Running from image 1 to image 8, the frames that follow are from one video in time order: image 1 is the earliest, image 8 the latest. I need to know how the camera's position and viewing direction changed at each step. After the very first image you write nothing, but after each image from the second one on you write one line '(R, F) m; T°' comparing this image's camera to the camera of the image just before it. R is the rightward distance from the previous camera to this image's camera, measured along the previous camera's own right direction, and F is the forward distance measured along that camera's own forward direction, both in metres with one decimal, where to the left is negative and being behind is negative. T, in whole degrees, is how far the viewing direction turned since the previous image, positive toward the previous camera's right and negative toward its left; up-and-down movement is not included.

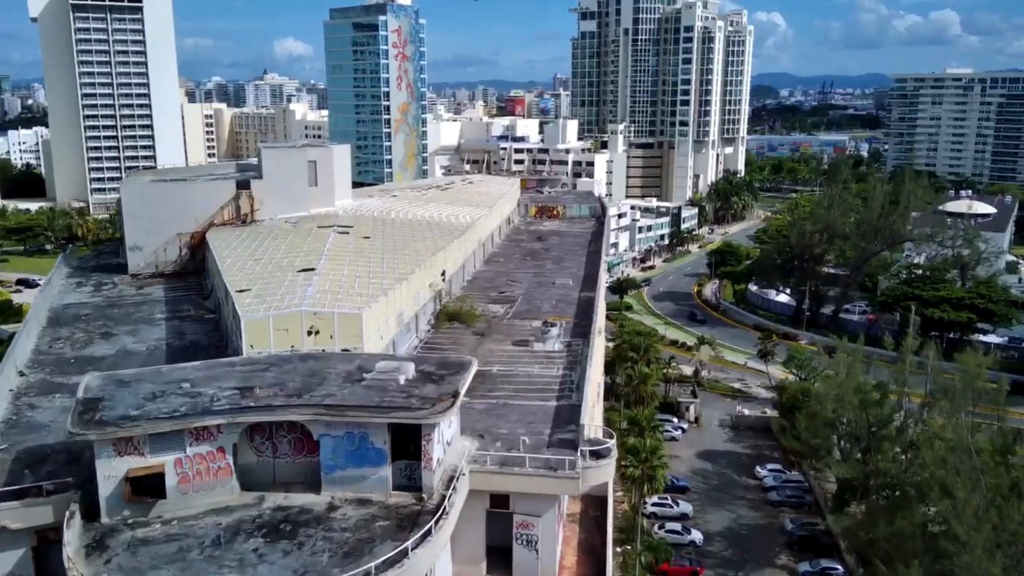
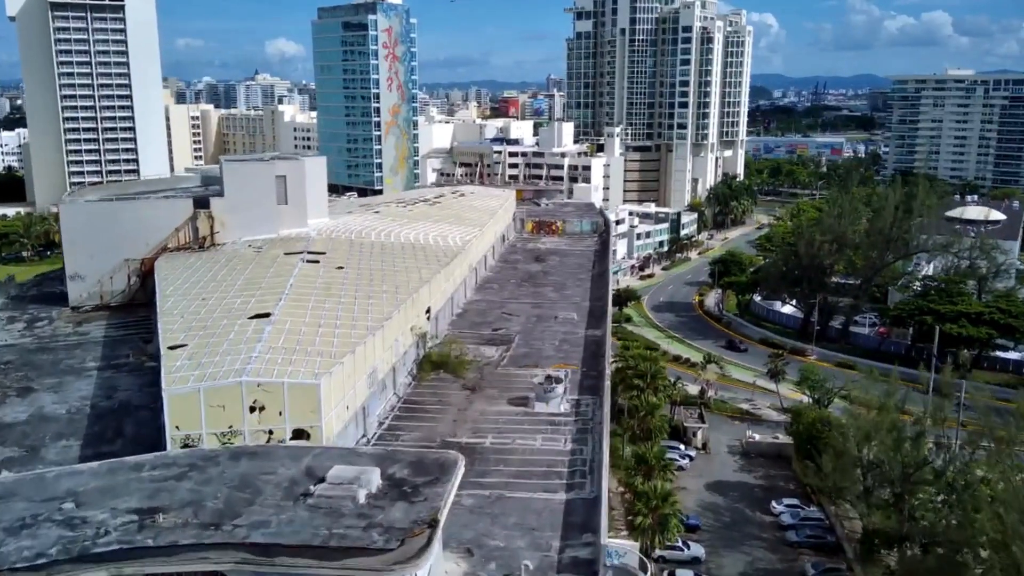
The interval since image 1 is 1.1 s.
(-0.1, +3.2) m; 0°
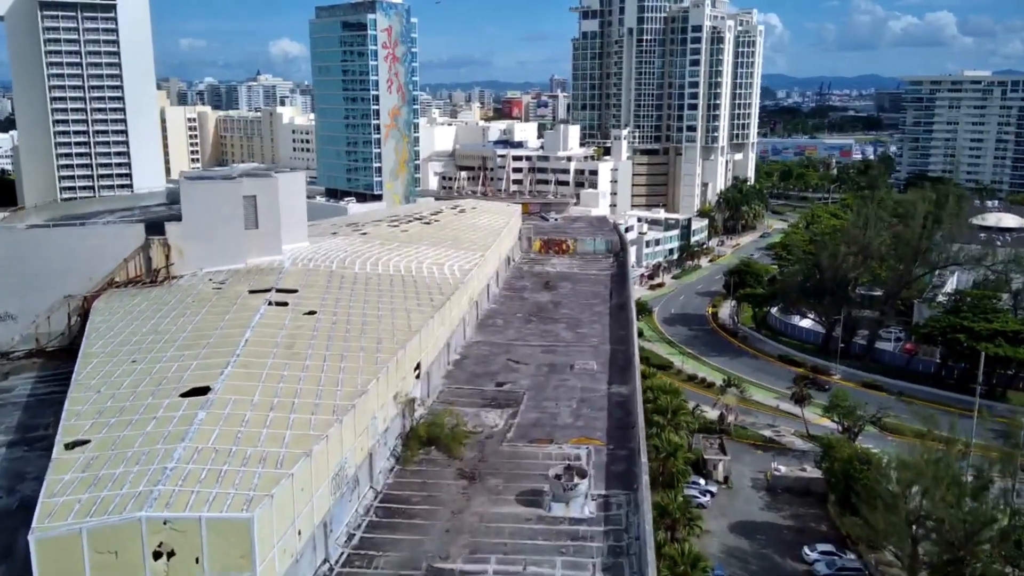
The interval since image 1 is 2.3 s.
(-0.1, +3.5) m; 0°
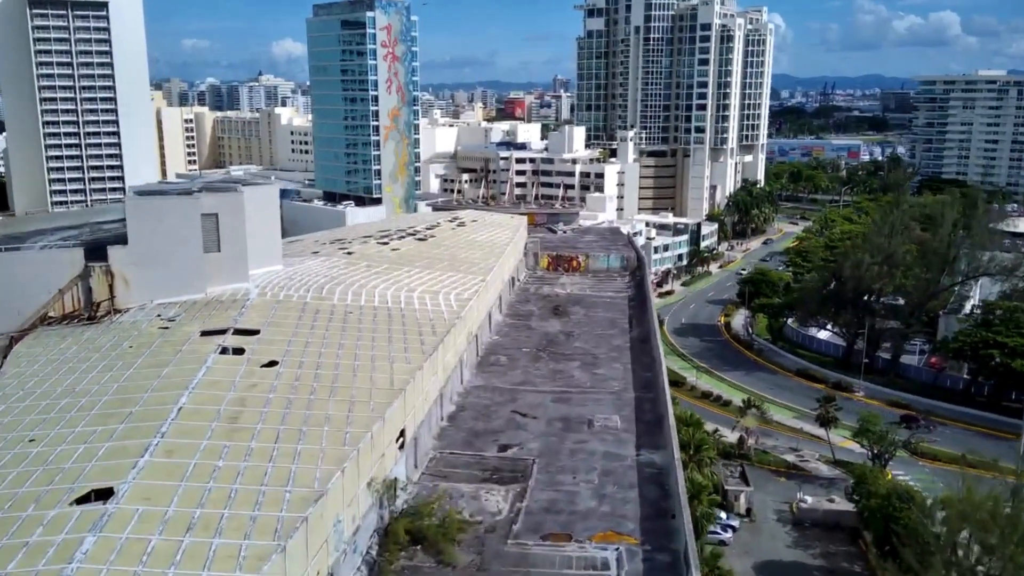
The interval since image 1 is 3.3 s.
(-0.1, +3.2) m; 0°
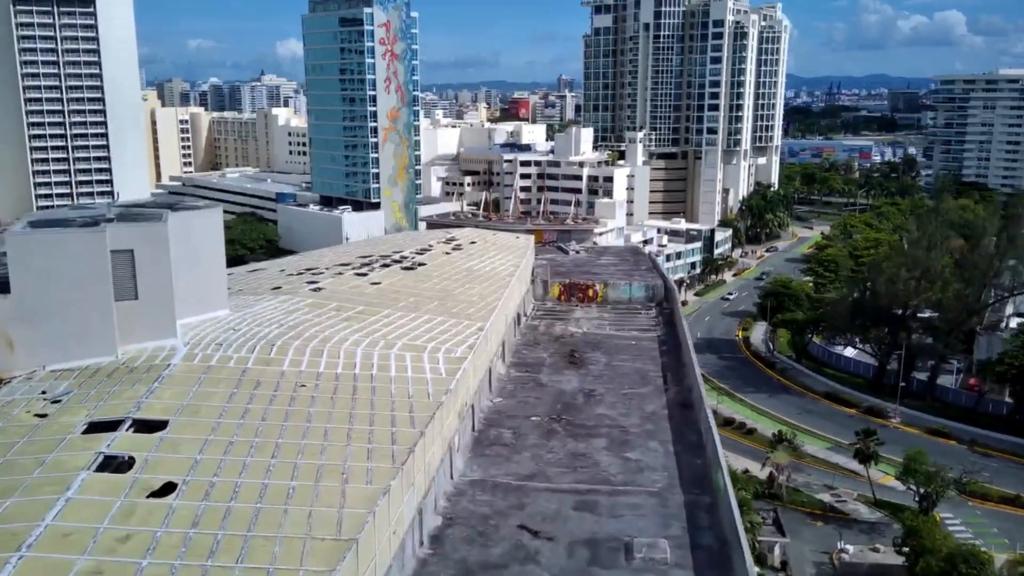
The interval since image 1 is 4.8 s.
(0.0, +4.3) m; 0°
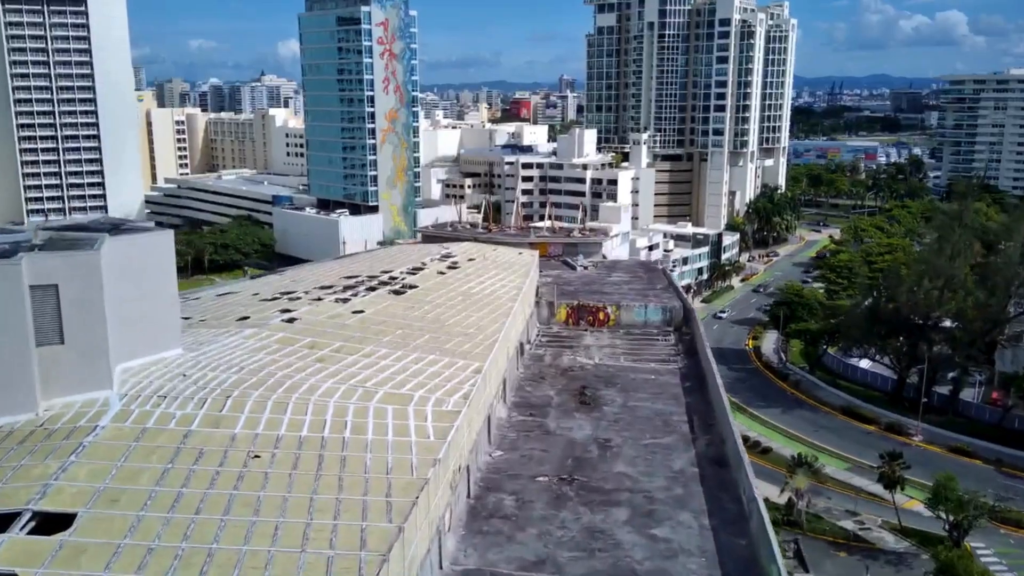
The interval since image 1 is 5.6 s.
(0.0, +2.4) m; 0°
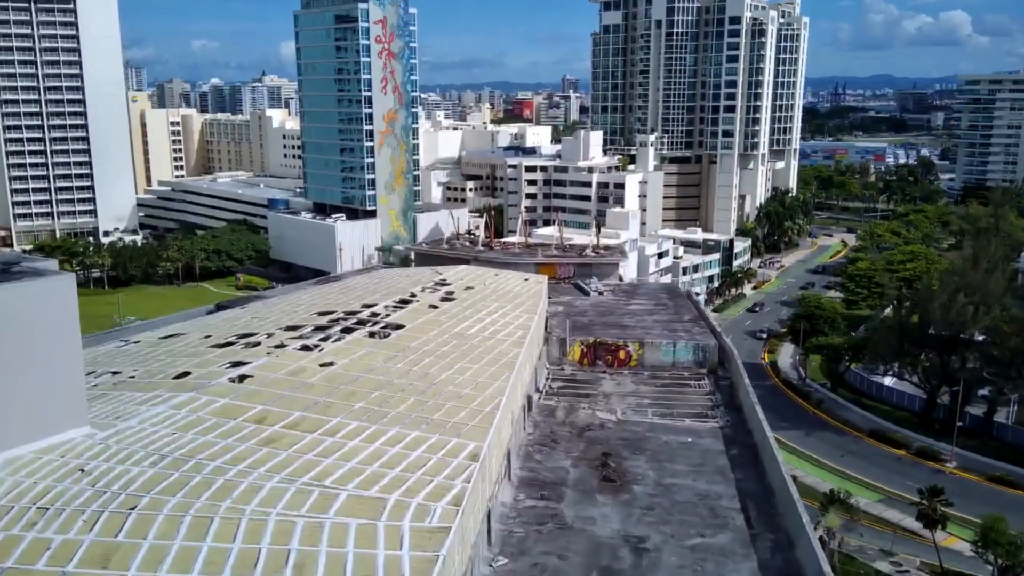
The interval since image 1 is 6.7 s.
(-0.1, +3.3) m; 0°
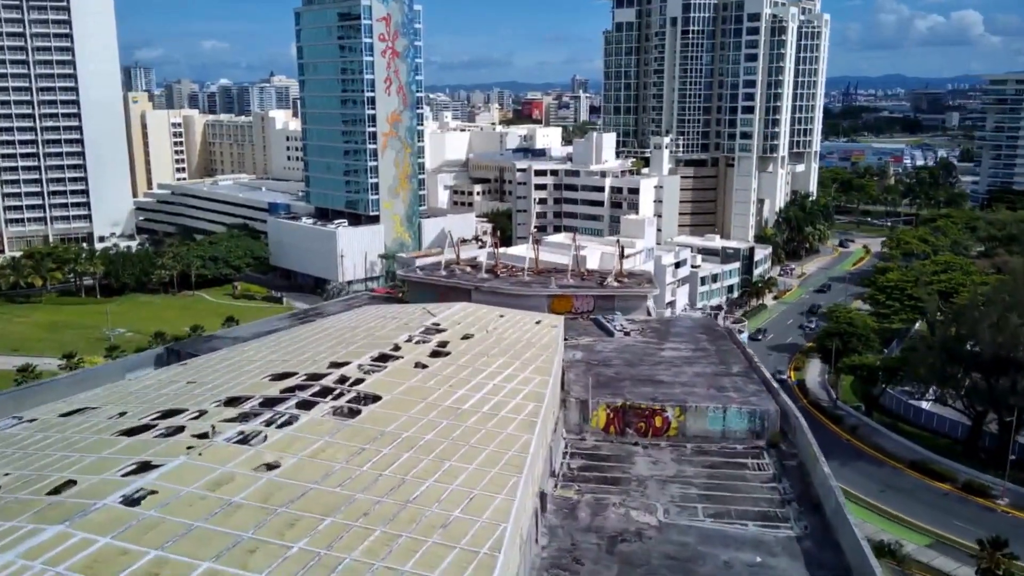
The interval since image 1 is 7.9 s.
(0.0, +3.8) m; -1°
